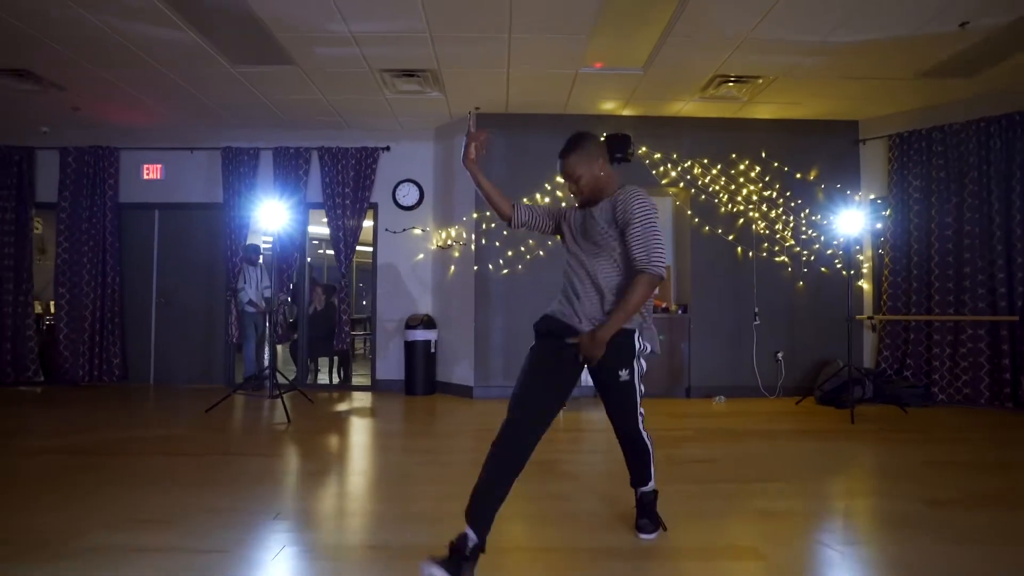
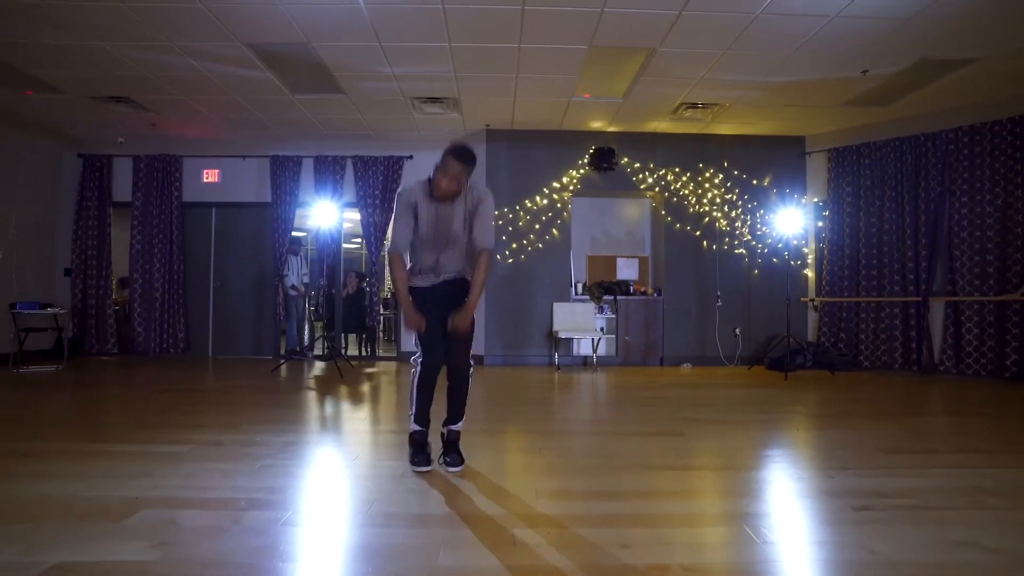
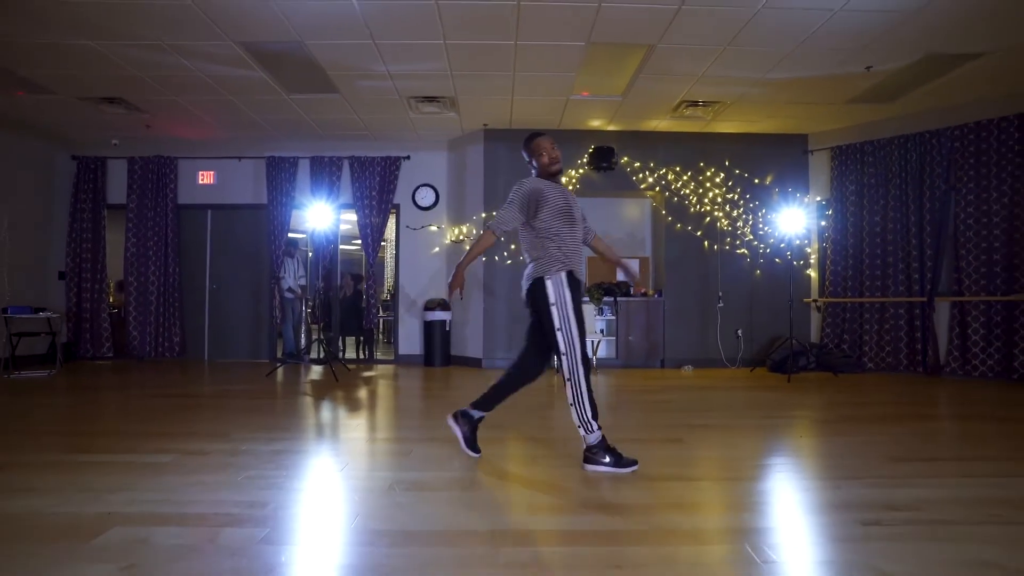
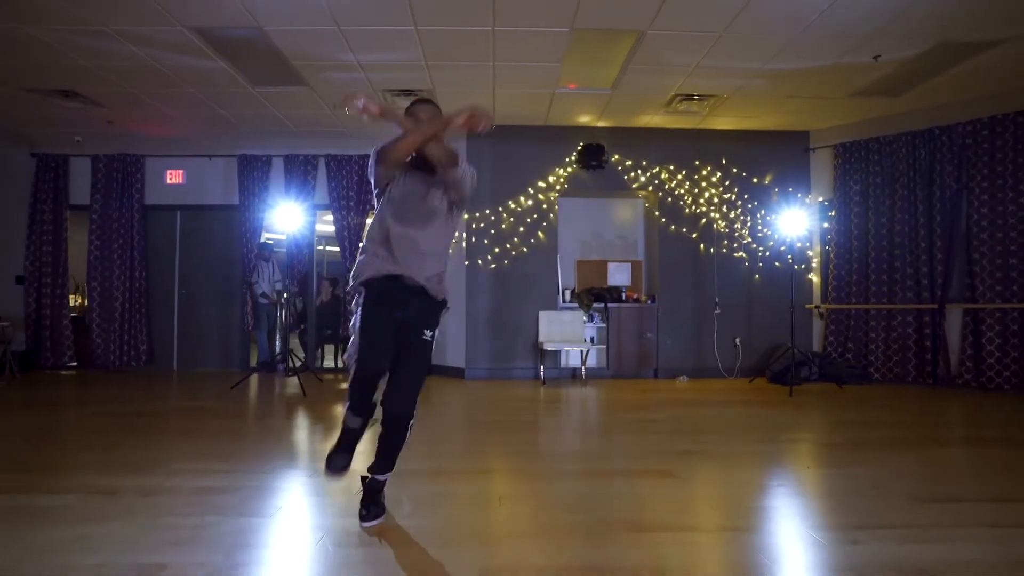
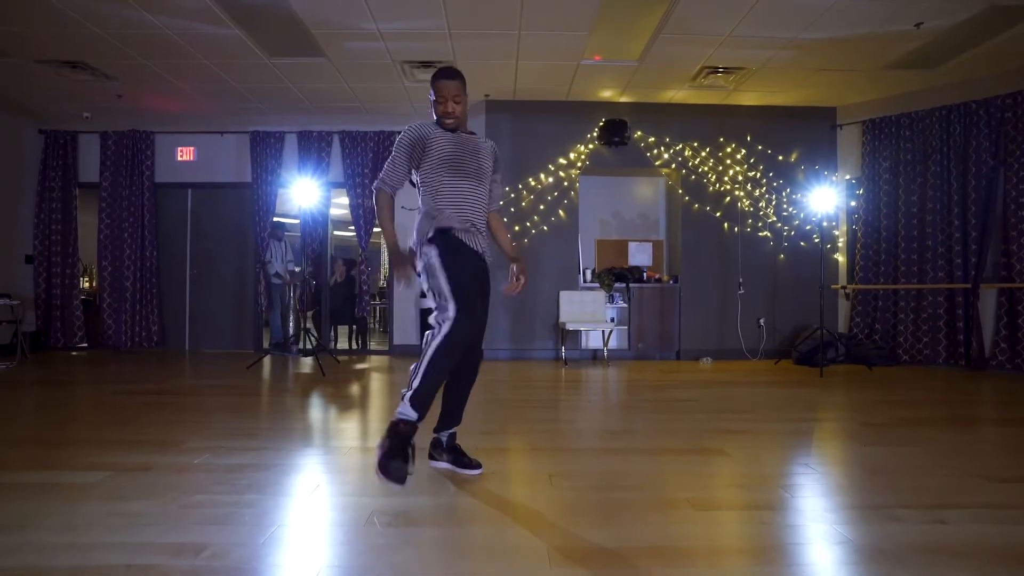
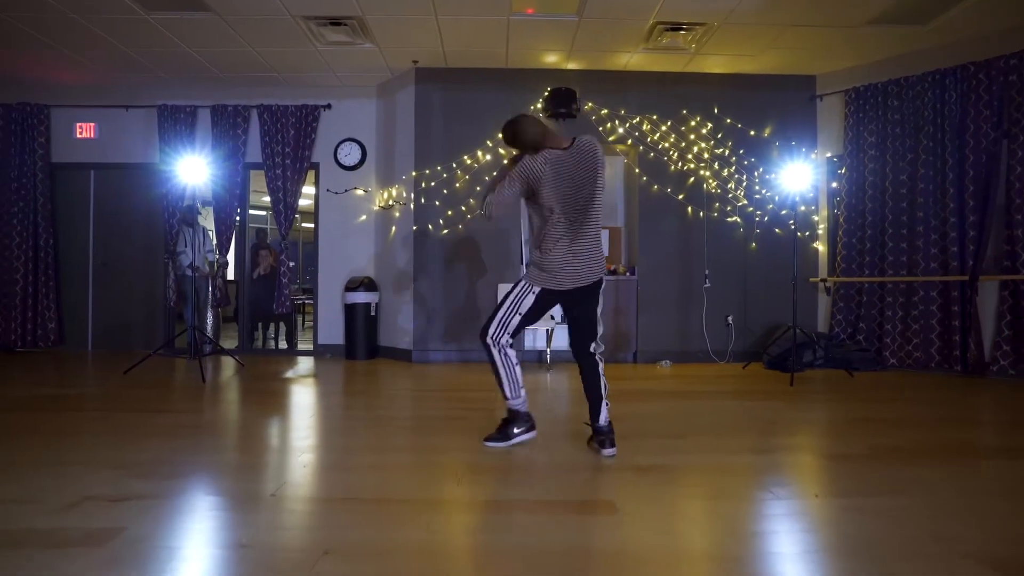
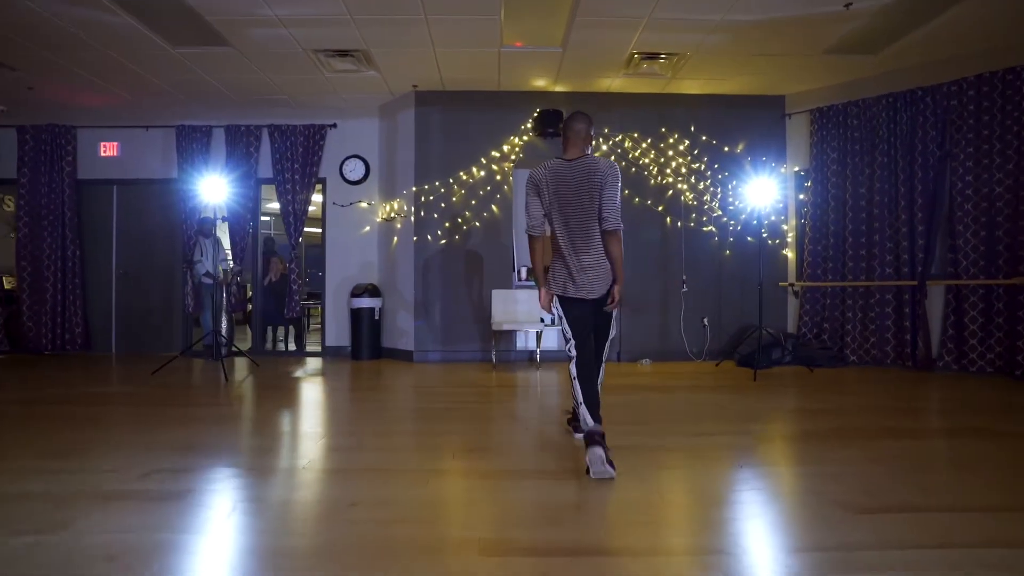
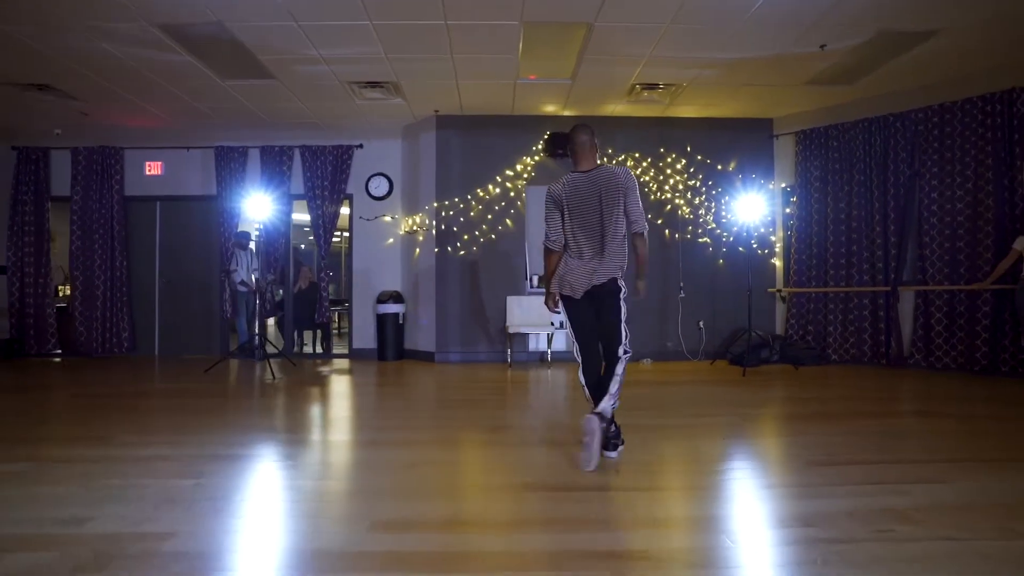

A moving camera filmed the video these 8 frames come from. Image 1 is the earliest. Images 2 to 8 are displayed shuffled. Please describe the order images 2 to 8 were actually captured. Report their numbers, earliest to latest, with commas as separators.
4, 2, 5, 3, 8, 7, 6
